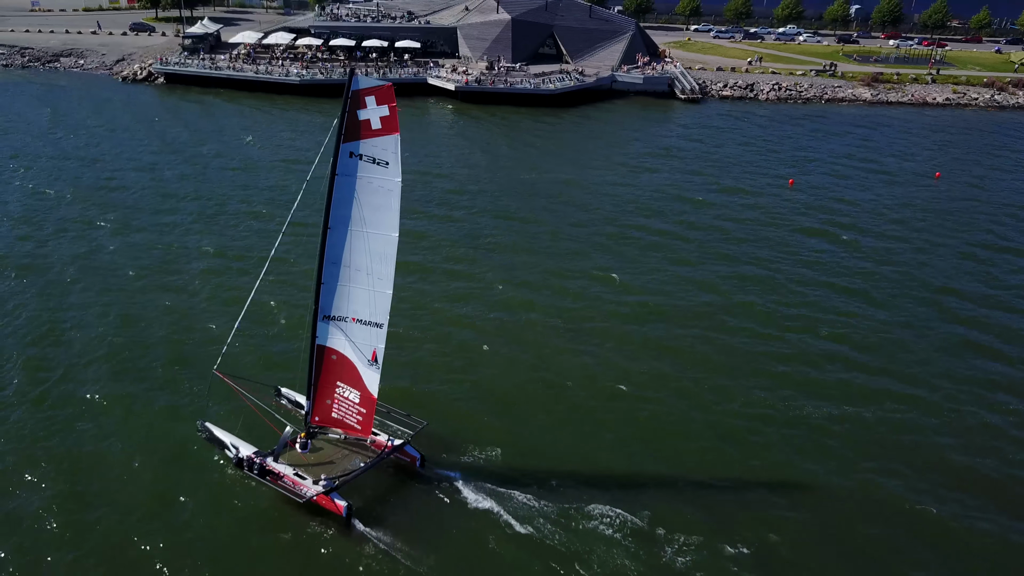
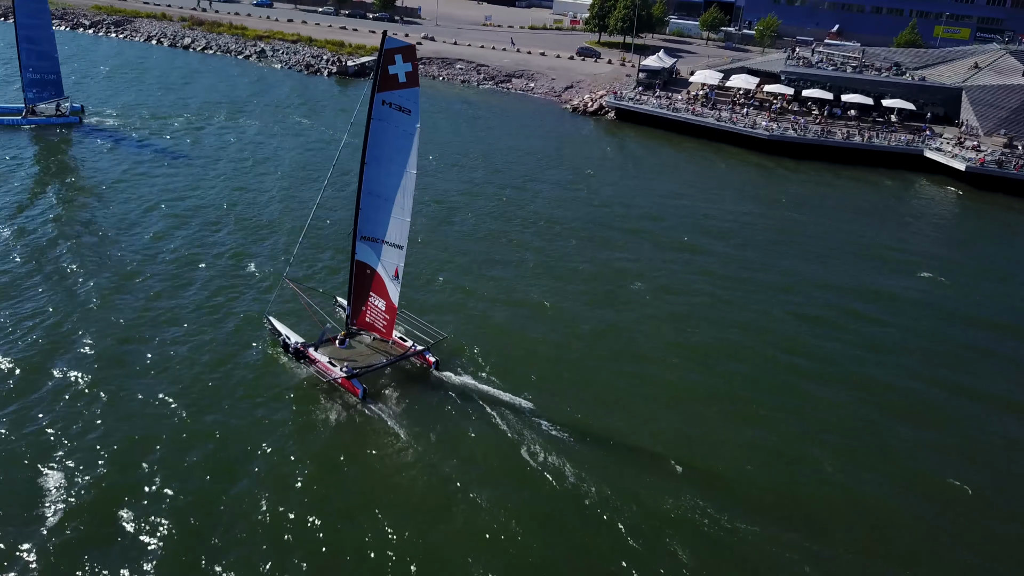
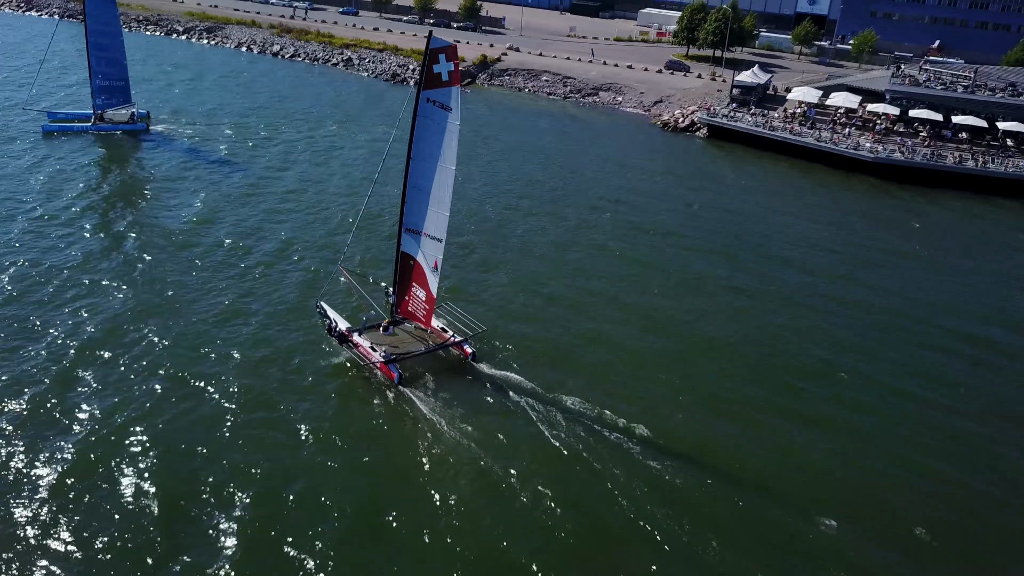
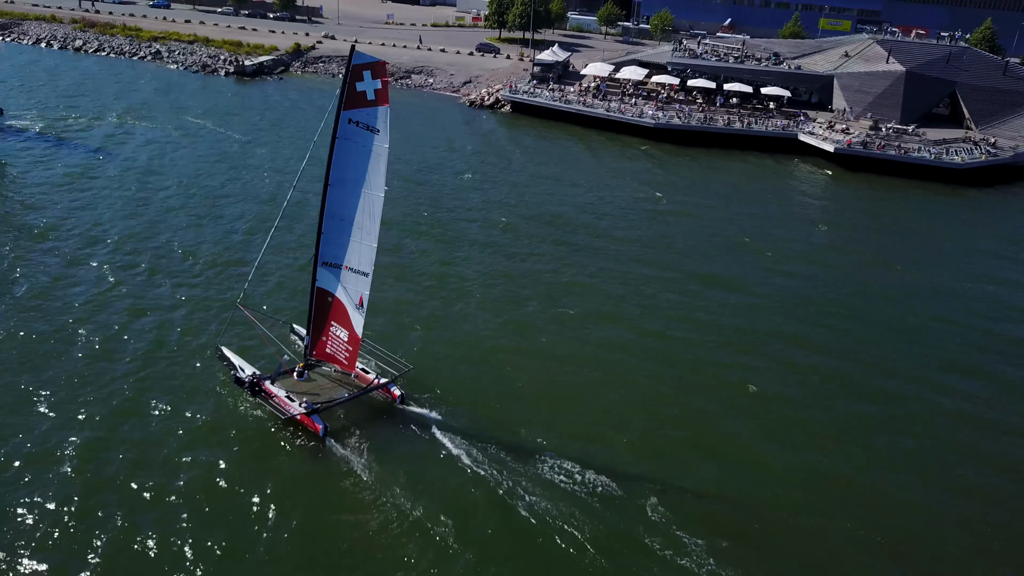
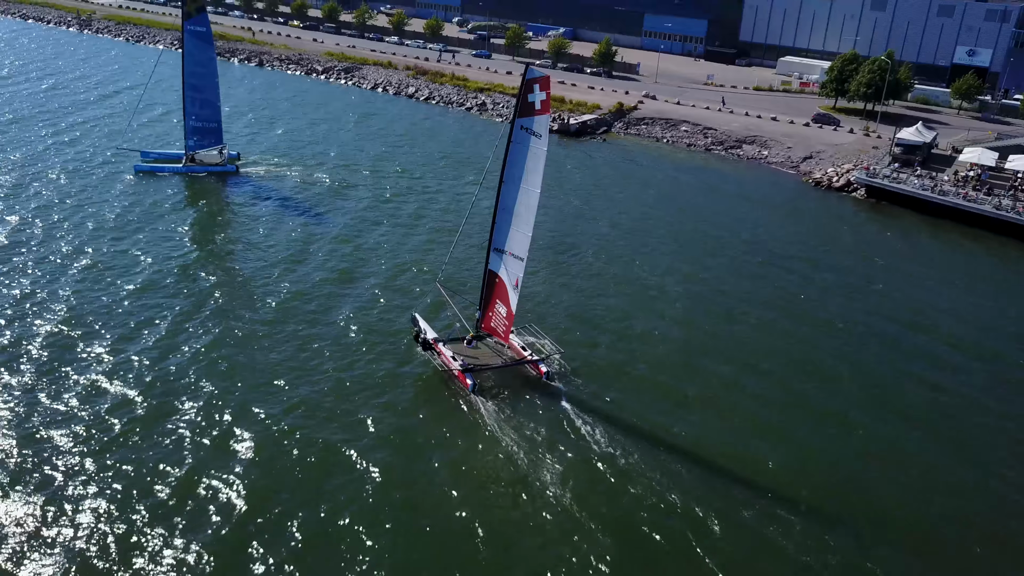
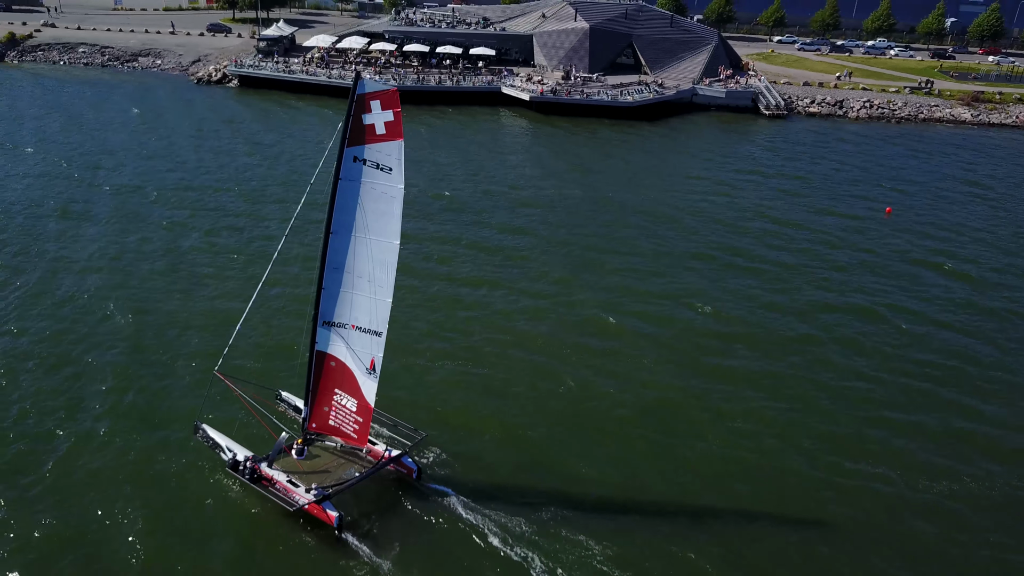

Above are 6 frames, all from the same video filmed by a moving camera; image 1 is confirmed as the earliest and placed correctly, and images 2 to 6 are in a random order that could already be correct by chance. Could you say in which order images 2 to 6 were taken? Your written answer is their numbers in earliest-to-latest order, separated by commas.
6, 4, 2, 3, 5
